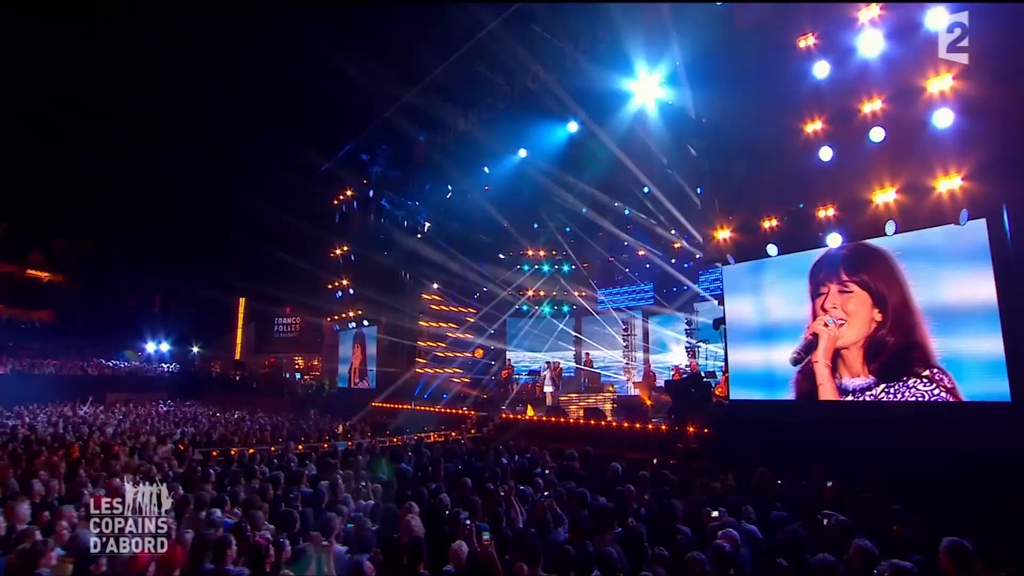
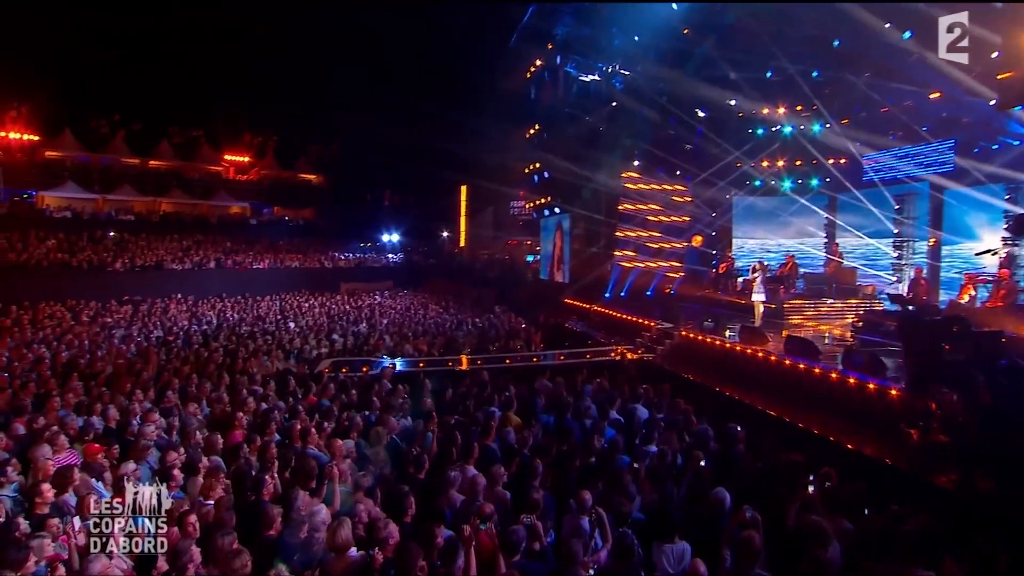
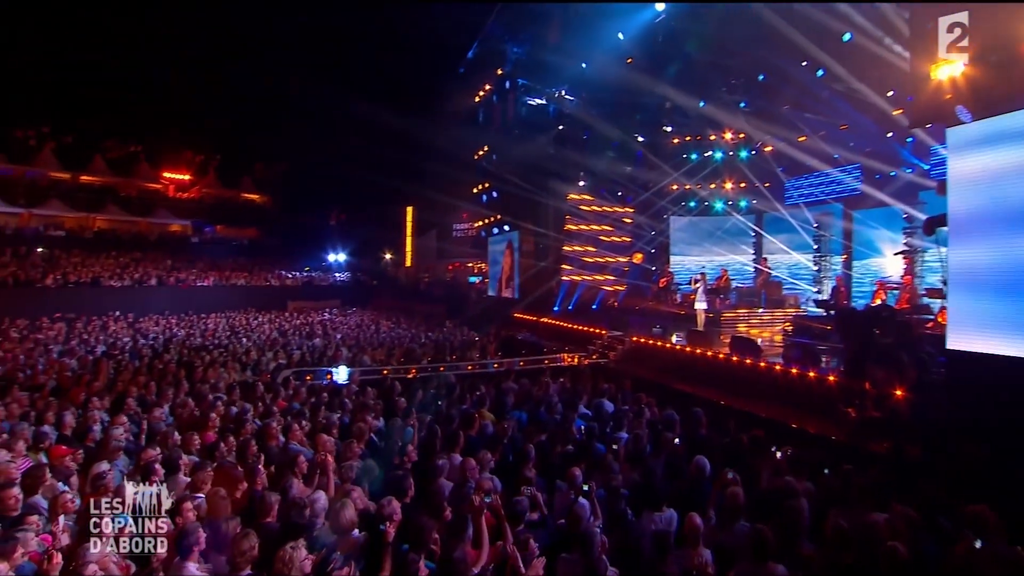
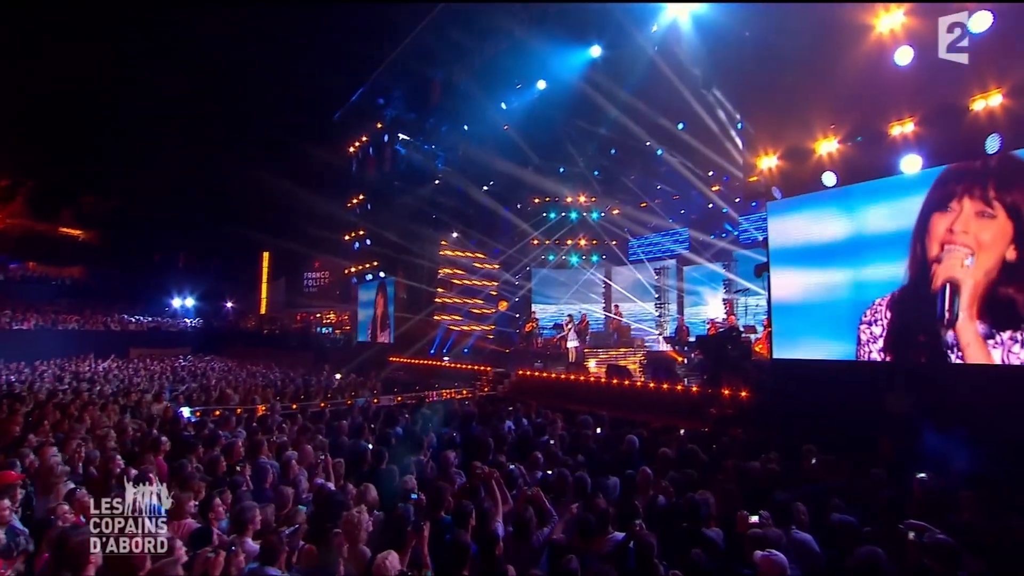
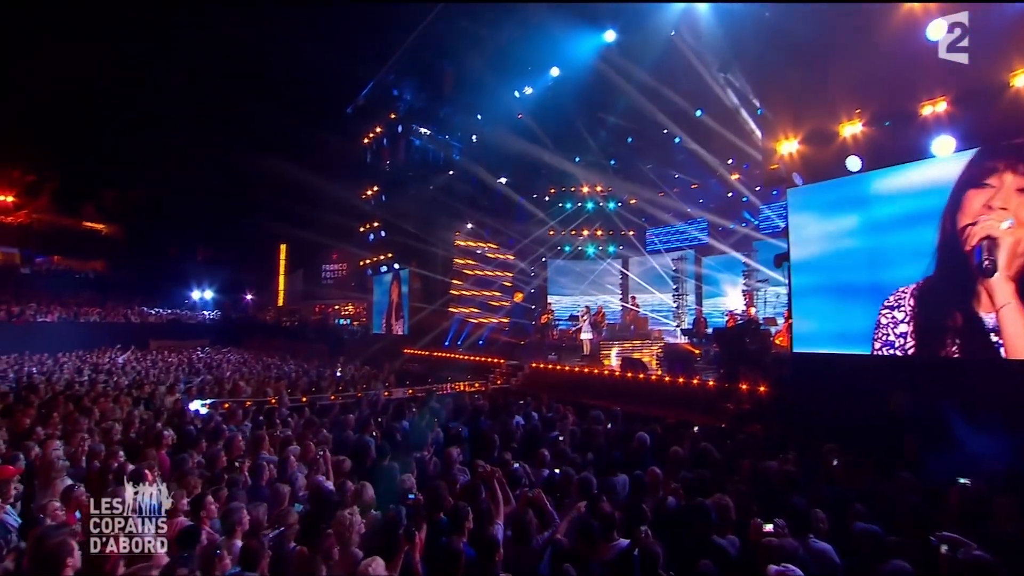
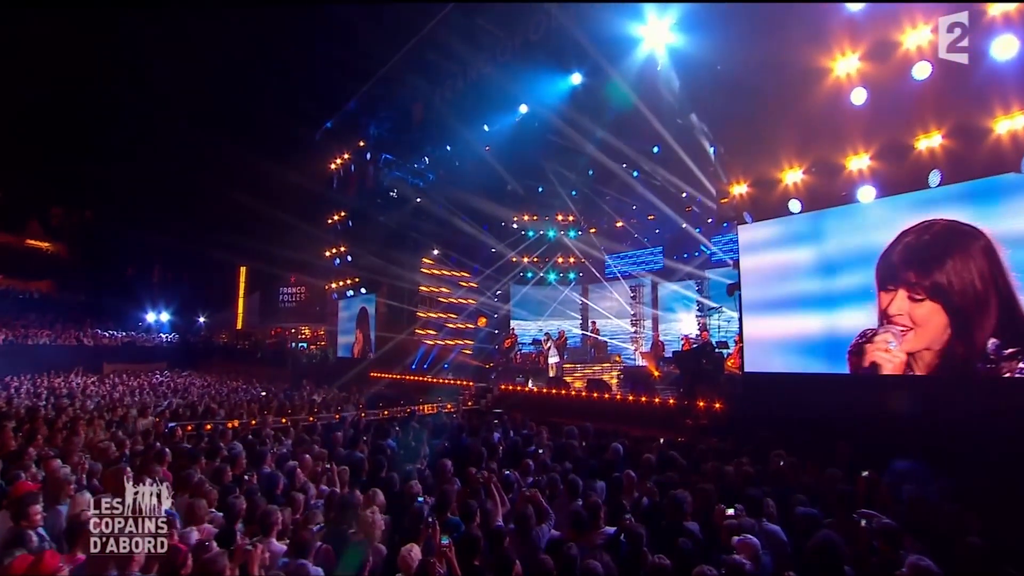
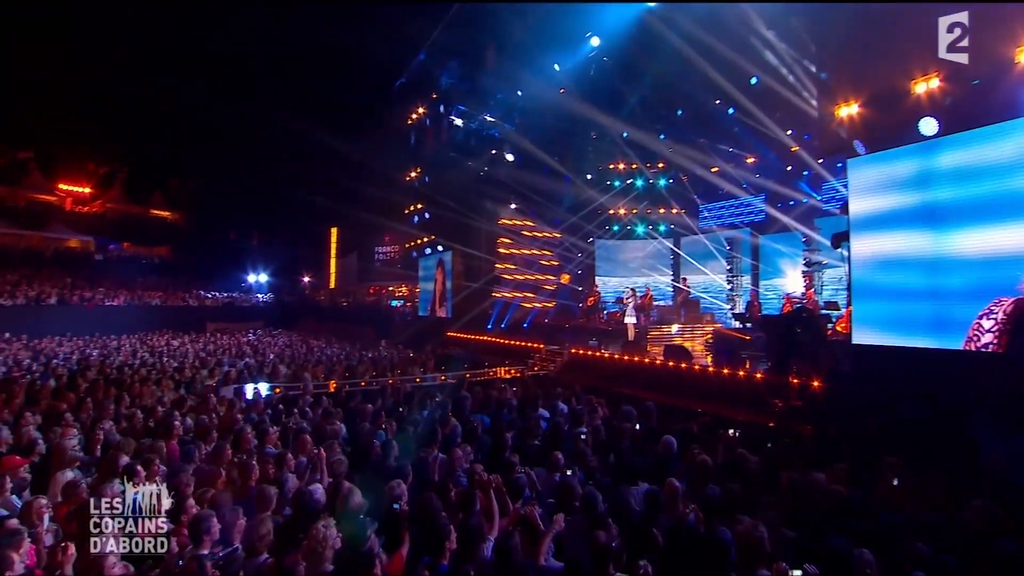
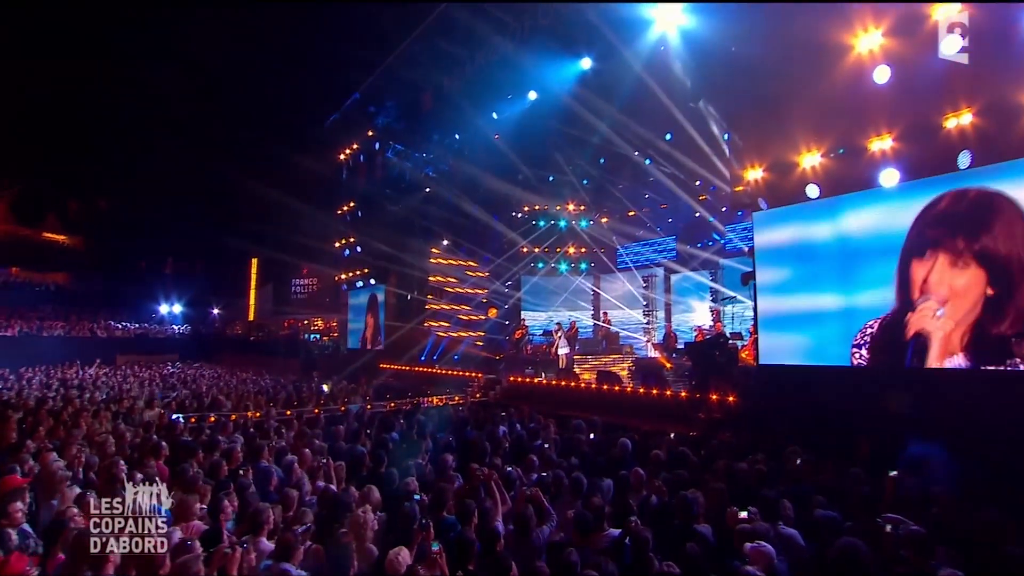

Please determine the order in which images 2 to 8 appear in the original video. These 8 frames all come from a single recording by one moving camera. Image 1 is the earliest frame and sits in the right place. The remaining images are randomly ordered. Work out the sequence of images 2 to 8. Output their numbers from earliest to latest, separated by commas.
6, 8, 4, 5, 7, 3, 2
